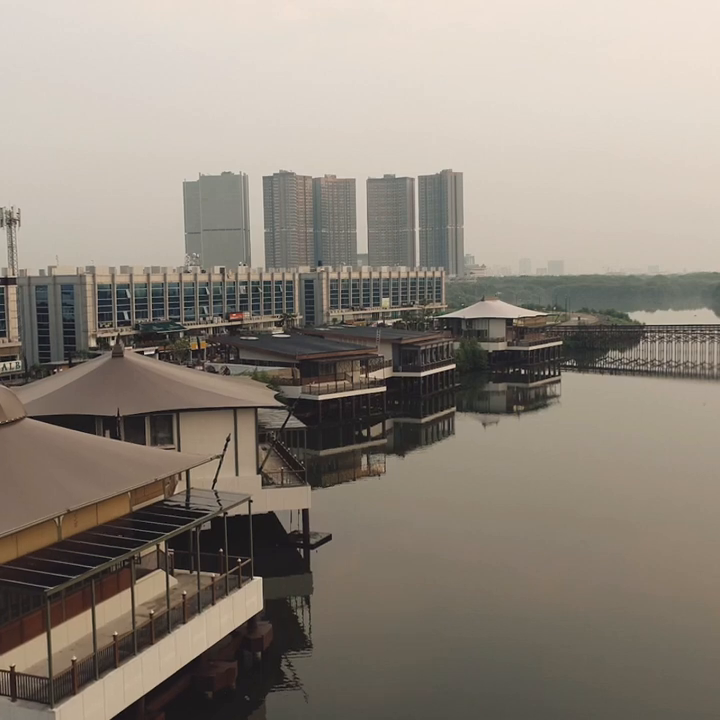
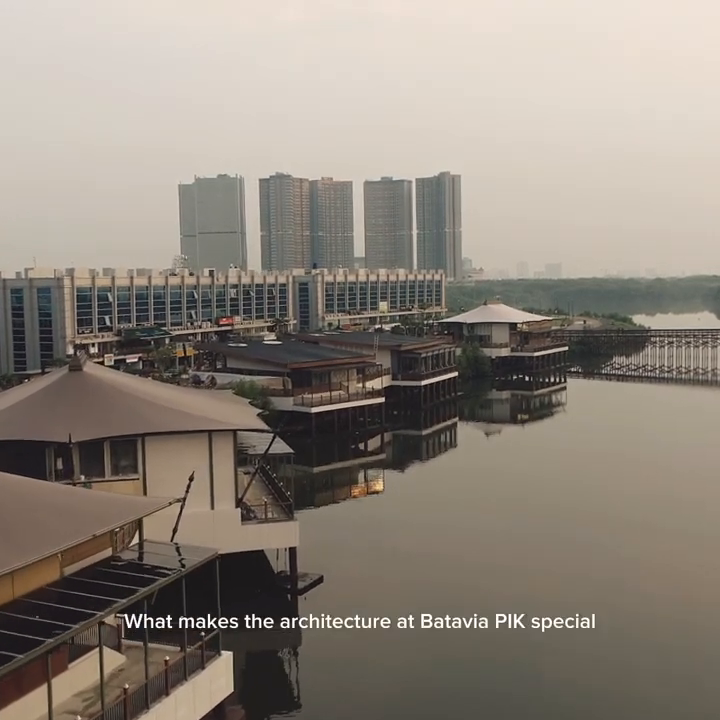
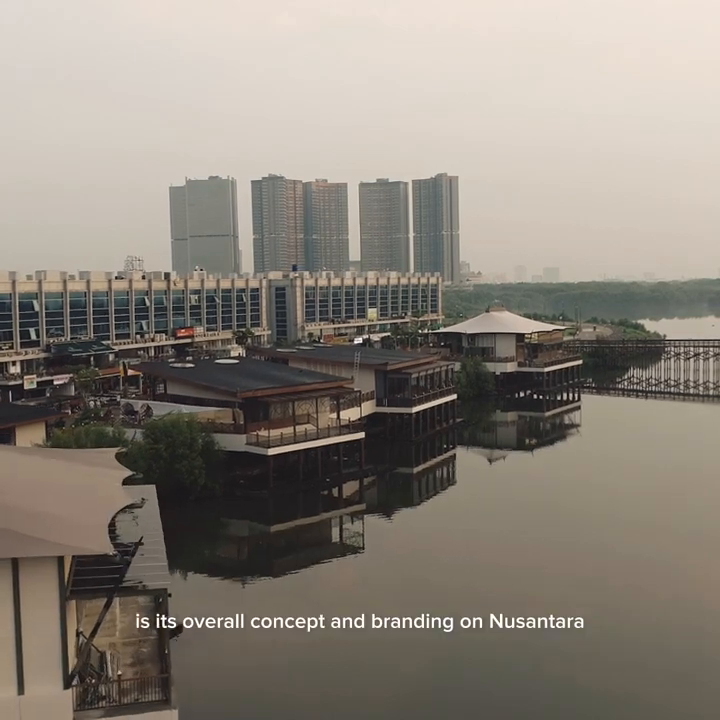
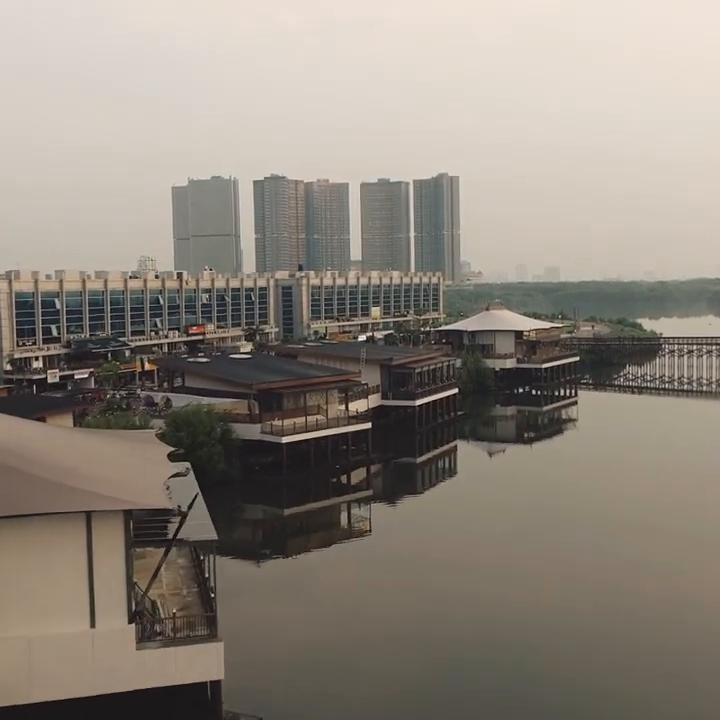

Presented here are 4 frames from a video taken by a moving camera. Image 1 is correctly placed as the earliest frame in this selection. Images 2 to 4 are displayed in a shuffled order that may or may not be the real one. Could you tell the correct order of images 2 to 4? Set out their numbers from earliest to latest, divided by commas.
2, 4, 3
